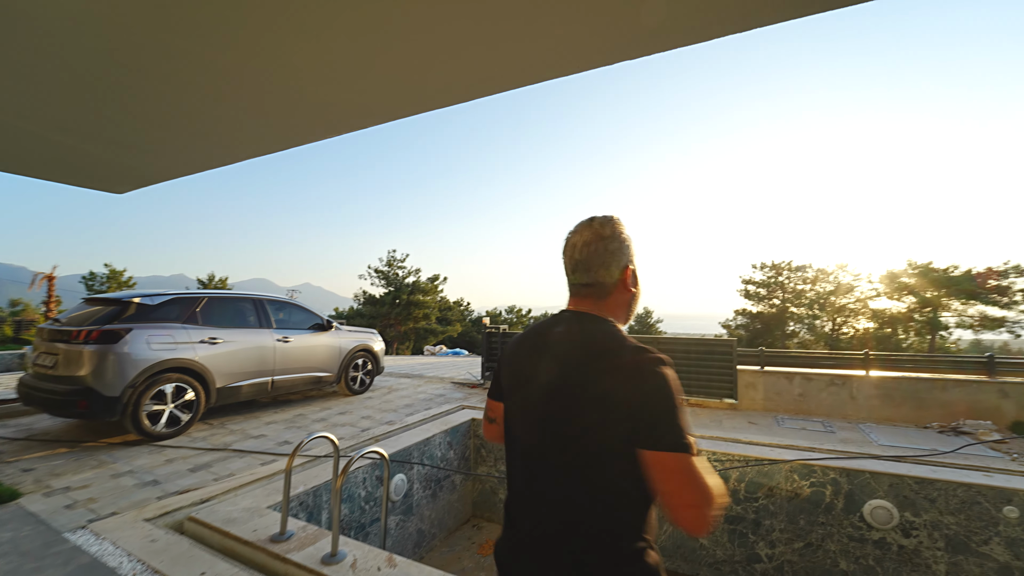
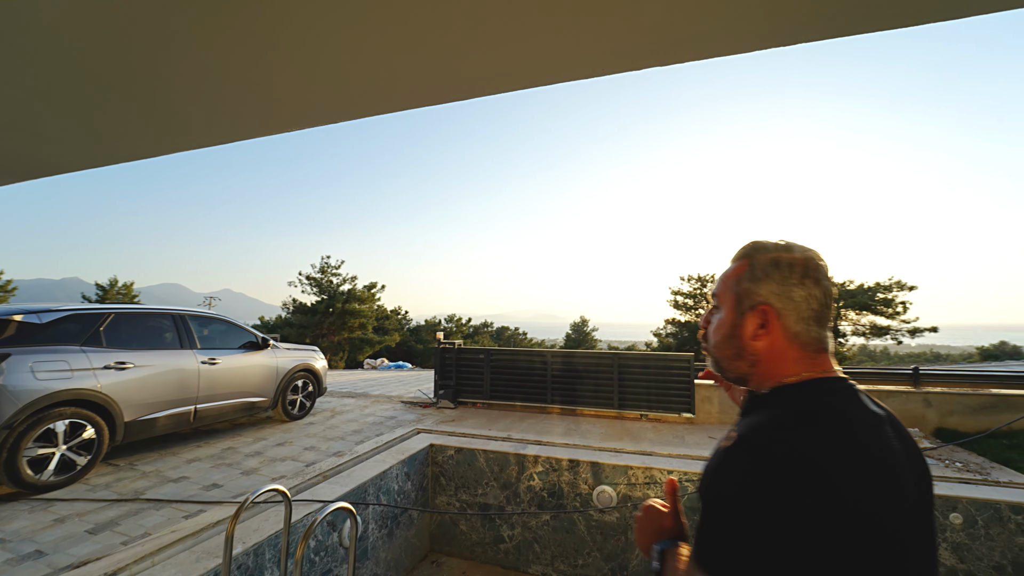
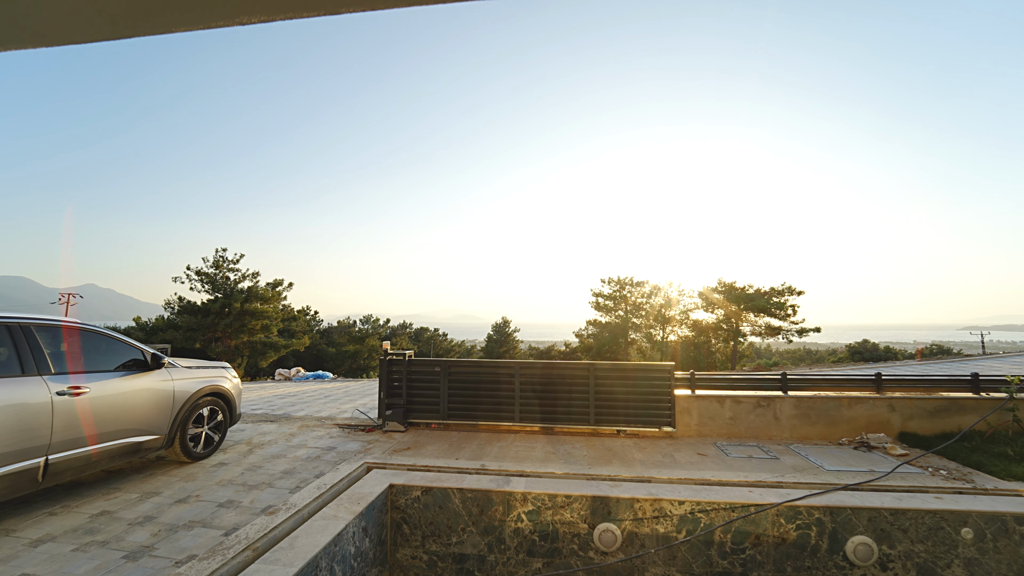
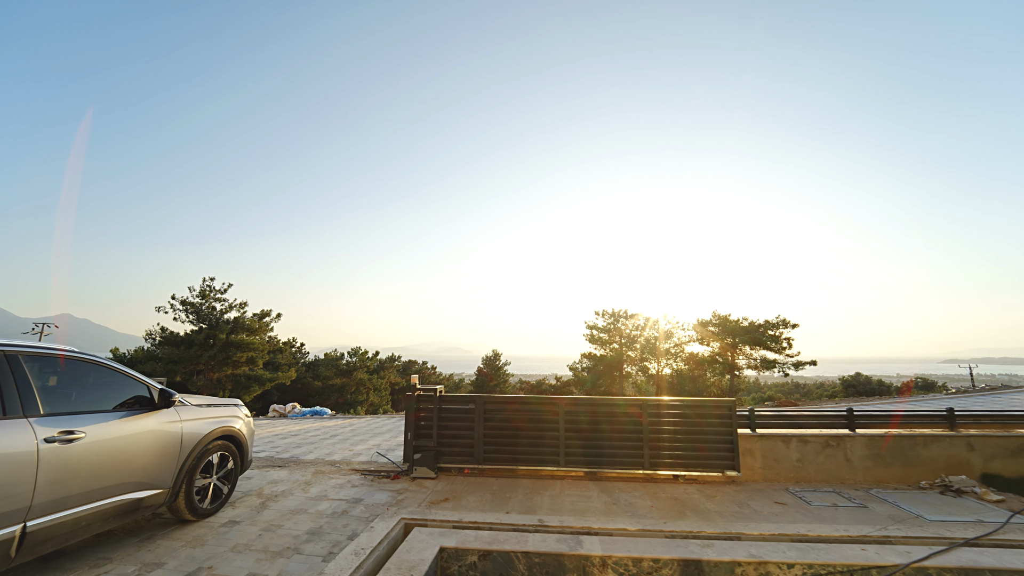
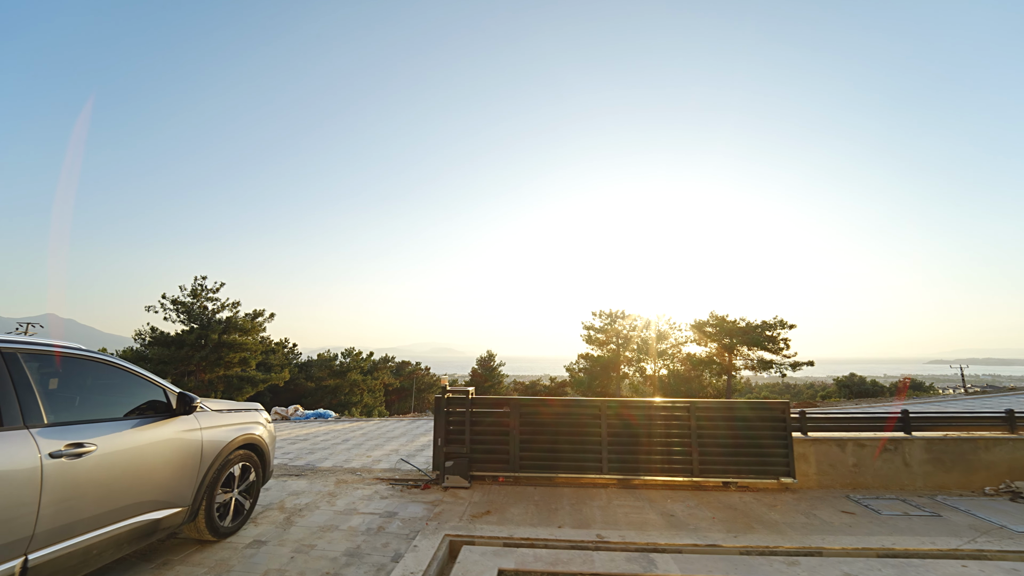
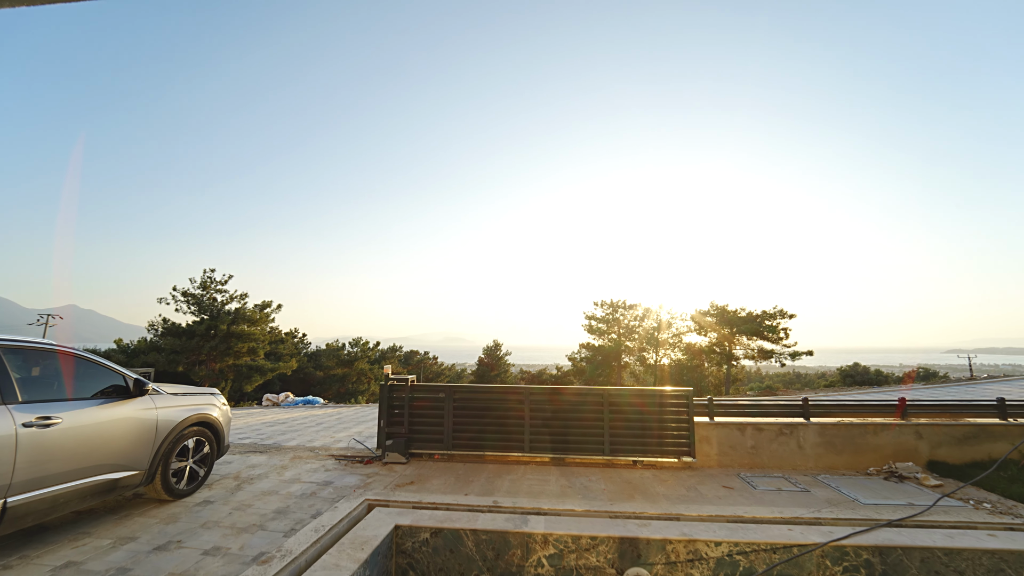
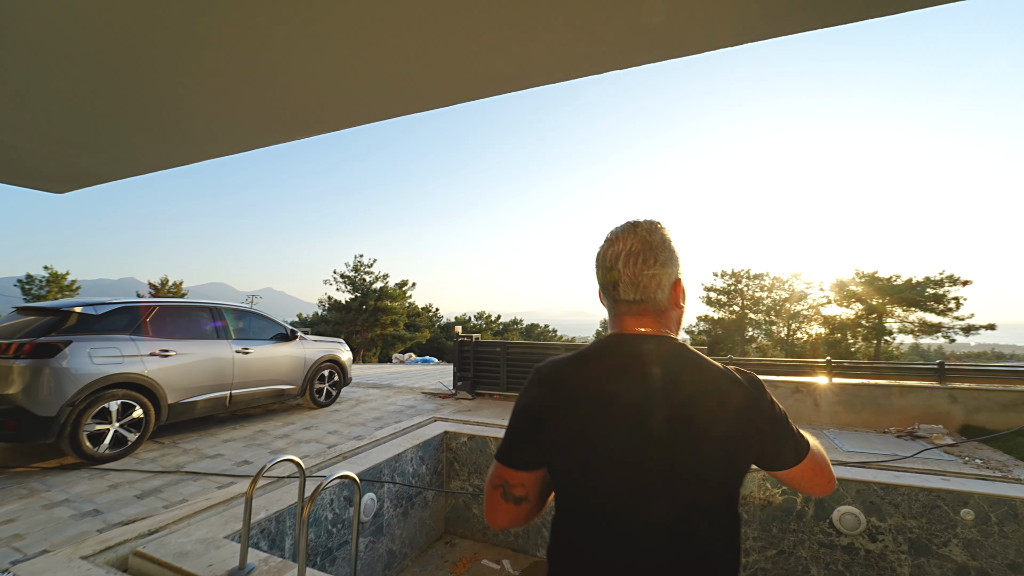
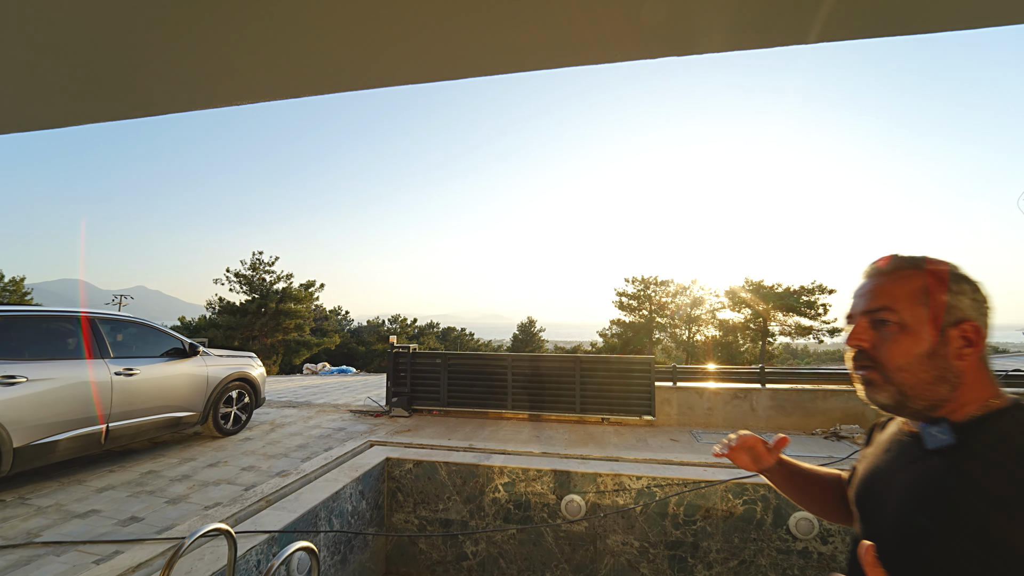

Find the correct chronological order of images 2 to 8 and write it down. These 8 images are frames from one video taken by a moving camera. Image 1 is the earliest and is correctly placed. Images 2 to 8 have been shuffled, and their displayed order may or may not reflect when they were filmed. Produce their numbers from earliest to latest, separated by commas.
7, 2, 8, 3, 6, 4, 5
